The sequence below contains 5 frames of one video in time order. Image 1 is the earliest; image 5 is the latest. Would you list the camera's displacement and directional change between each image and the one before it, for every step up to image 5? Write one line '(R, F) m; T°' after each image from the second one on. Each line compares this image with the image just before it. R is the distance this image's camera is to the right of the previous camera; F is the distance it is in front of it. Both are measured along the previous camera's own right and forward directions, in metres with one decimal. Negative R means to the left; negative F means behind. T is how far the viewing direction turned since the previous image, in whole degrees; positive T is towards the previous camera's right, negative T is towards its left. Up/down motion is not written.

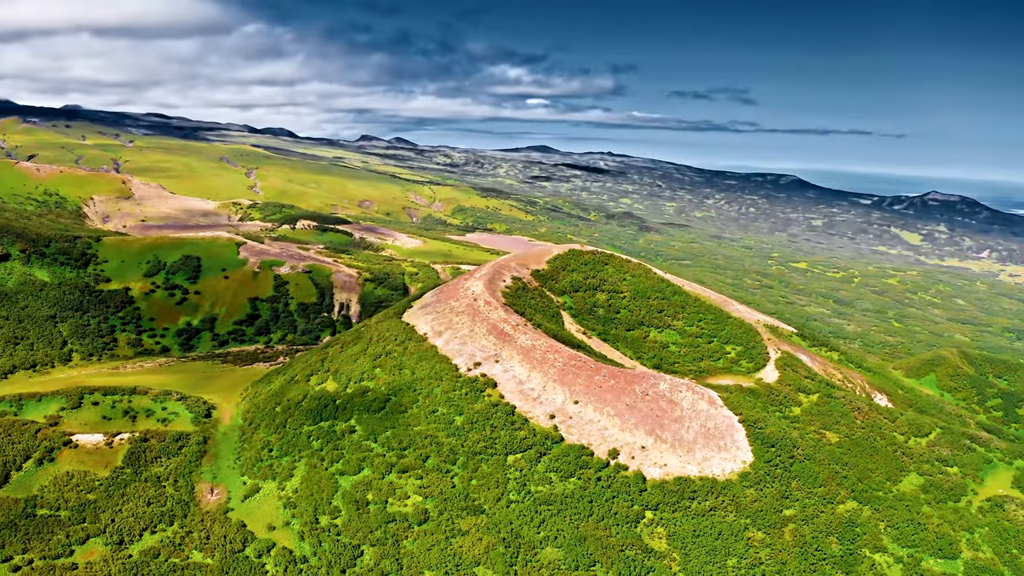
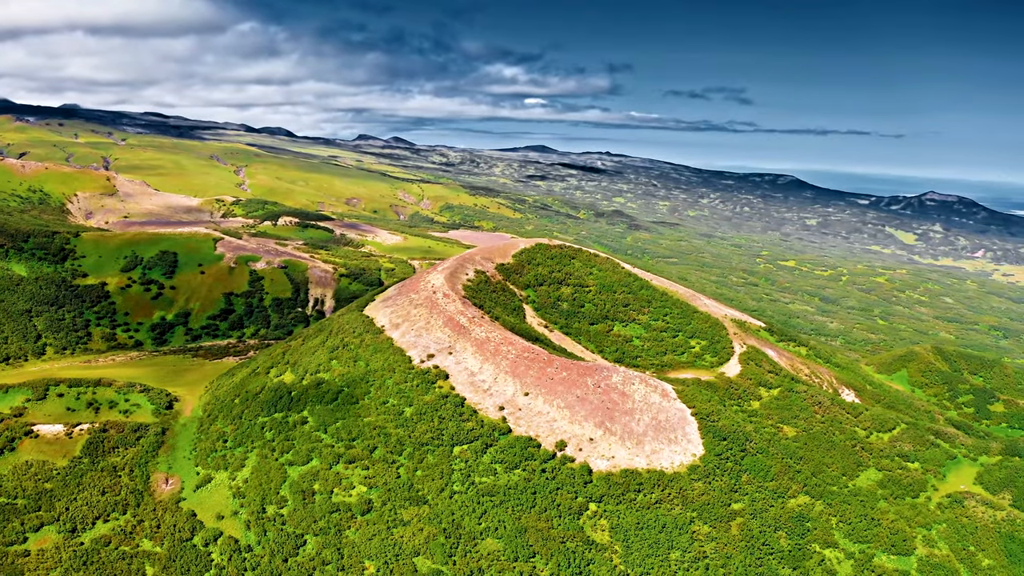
(+4.5, +0.7) m; +1°
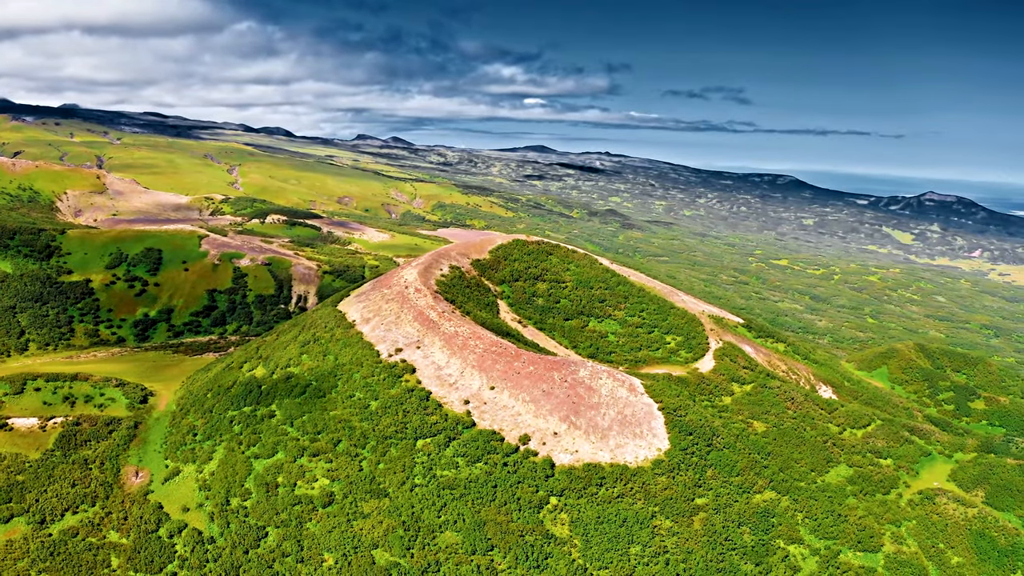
(+3.1, +0.3) m; 0°
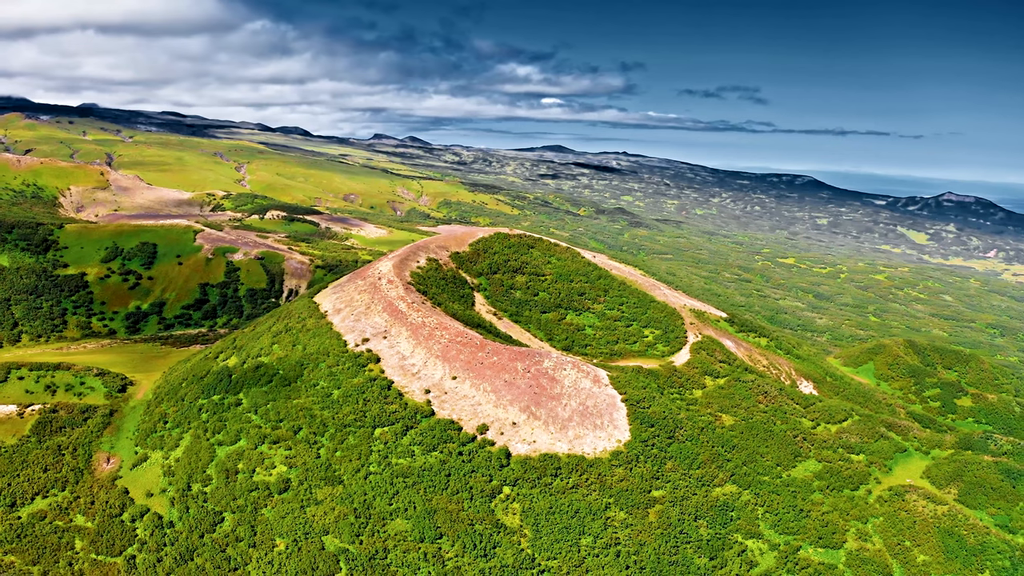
(+4.8, +0.4) m; -1°
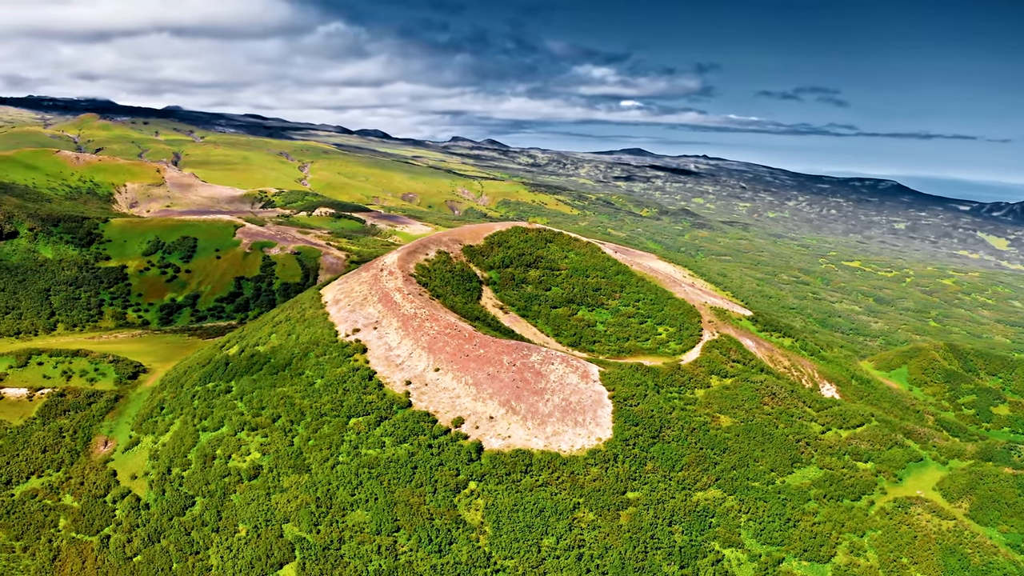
(+7.7, +1.9) m; -7°
